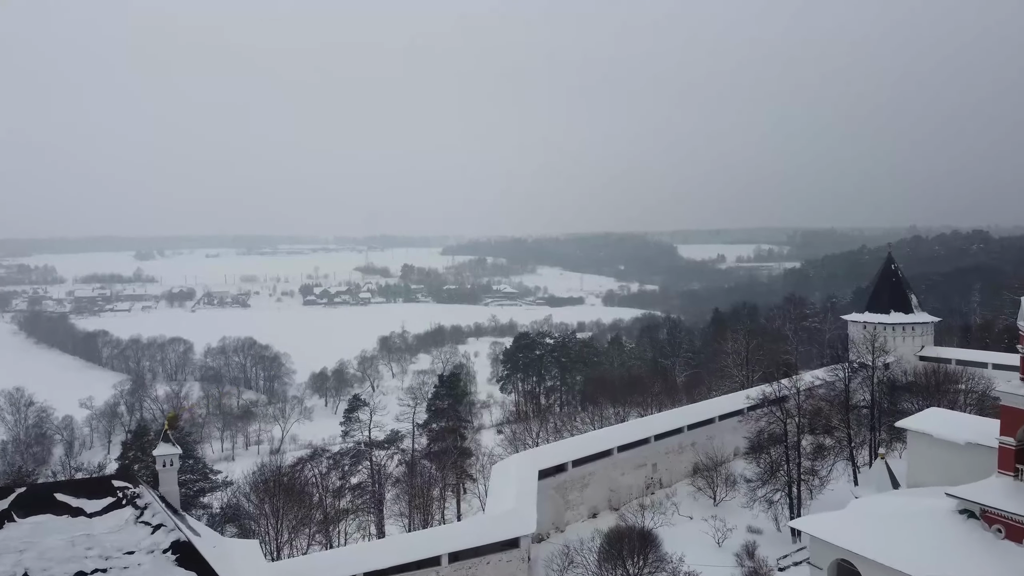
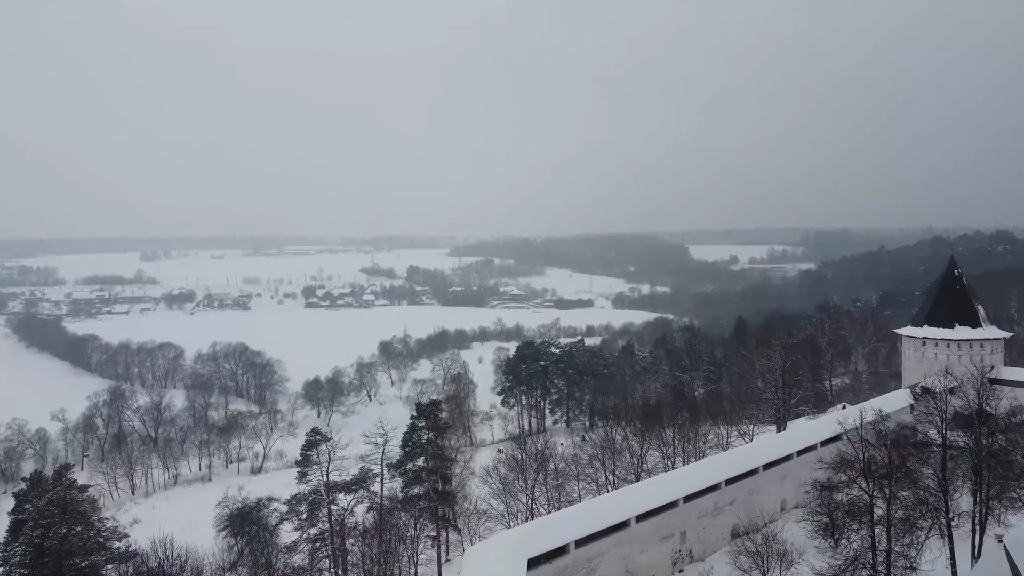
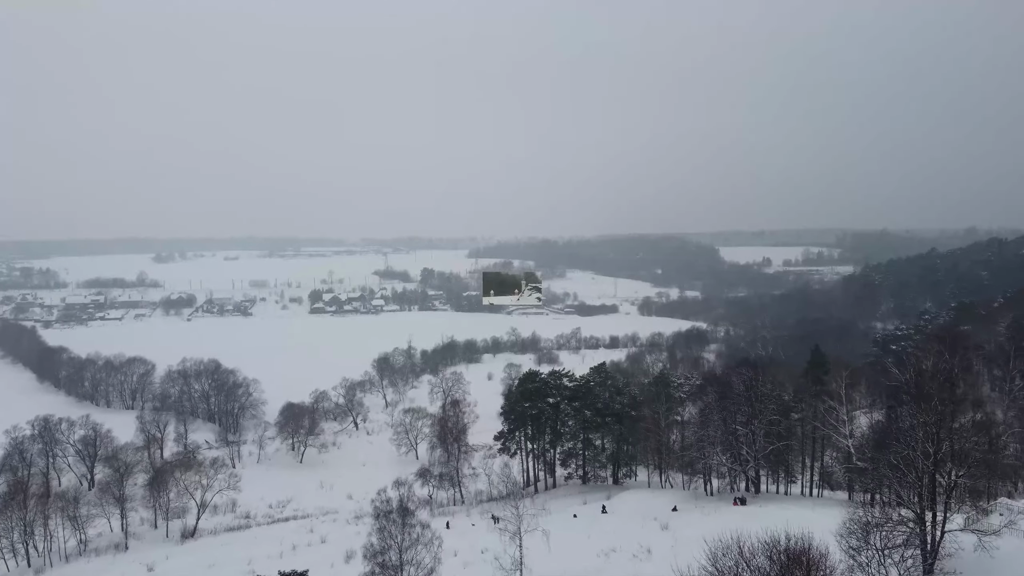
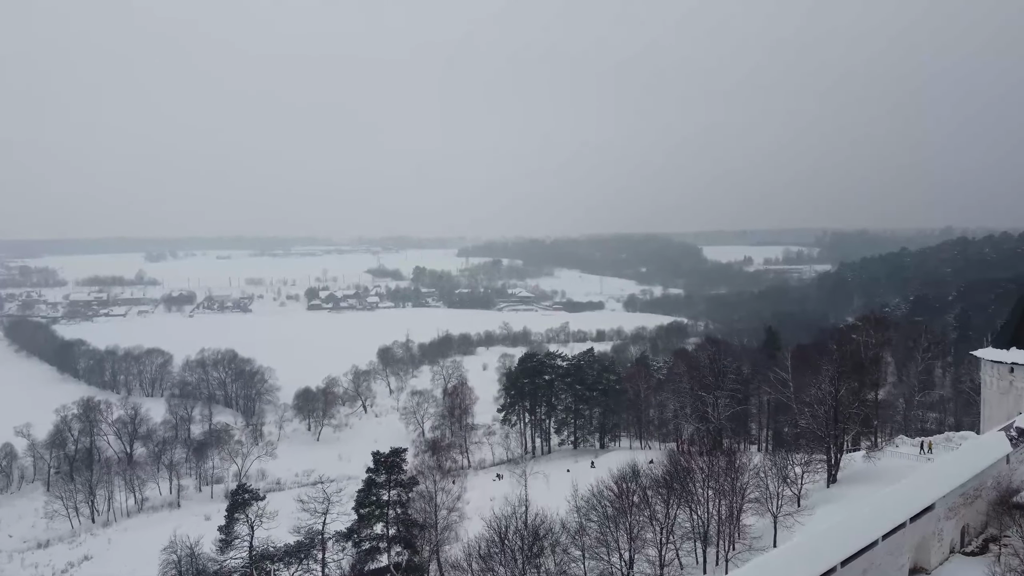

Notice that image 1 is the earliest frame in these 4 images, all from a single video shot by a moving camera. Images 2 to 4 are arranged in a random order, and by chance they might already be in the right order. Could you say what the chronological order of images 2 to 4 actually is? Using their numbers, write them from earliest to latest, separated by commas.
2, 4, 3
